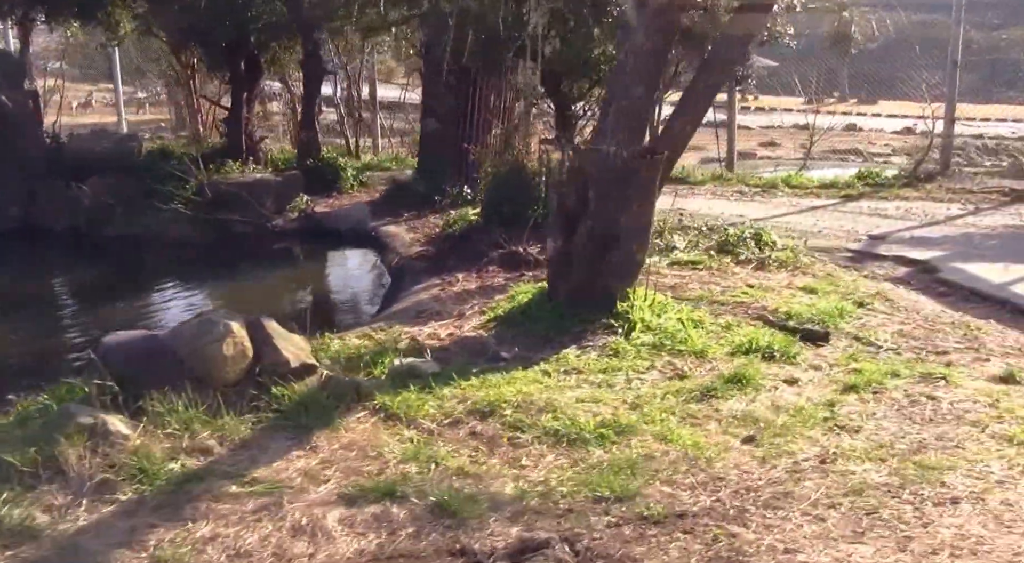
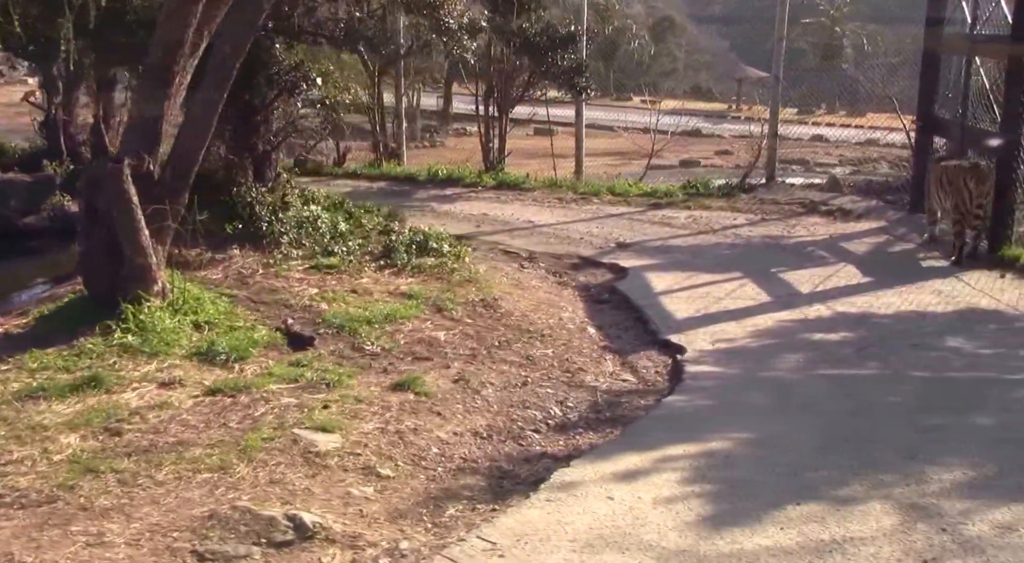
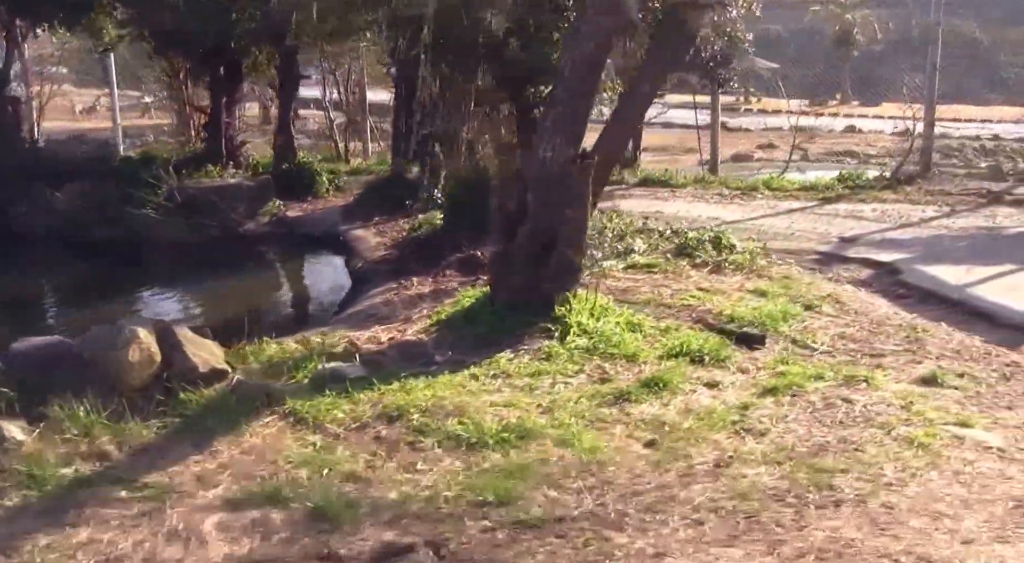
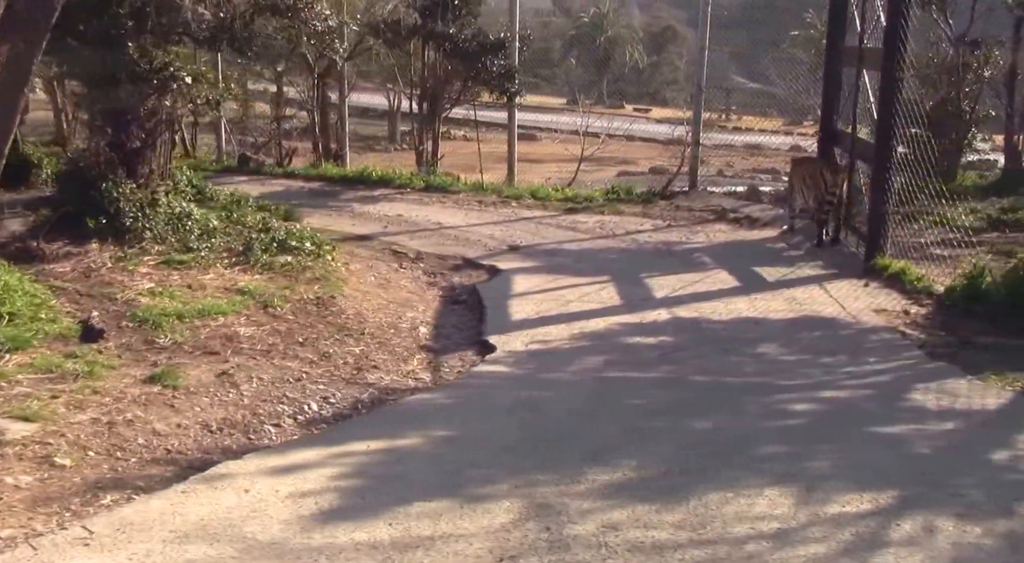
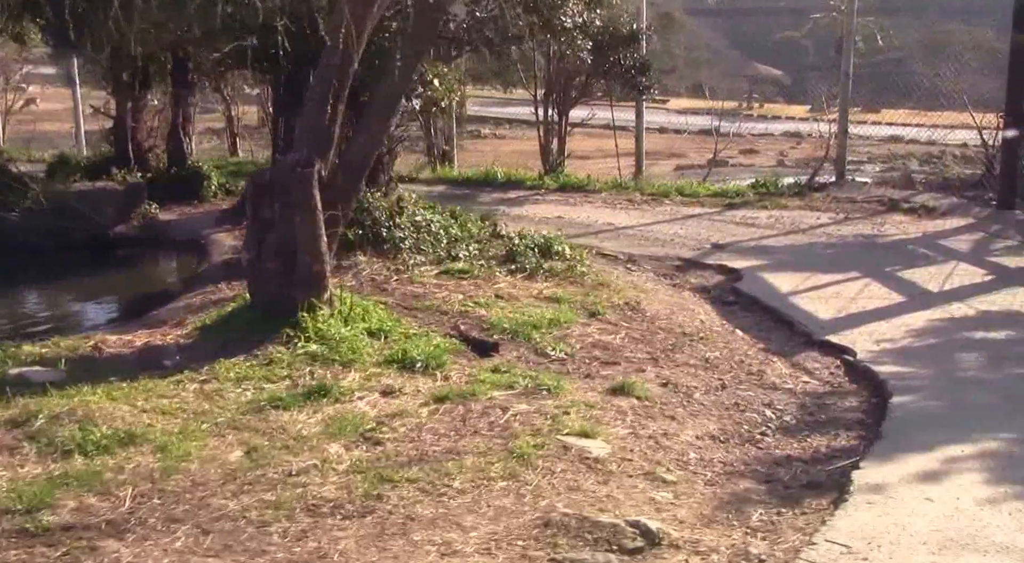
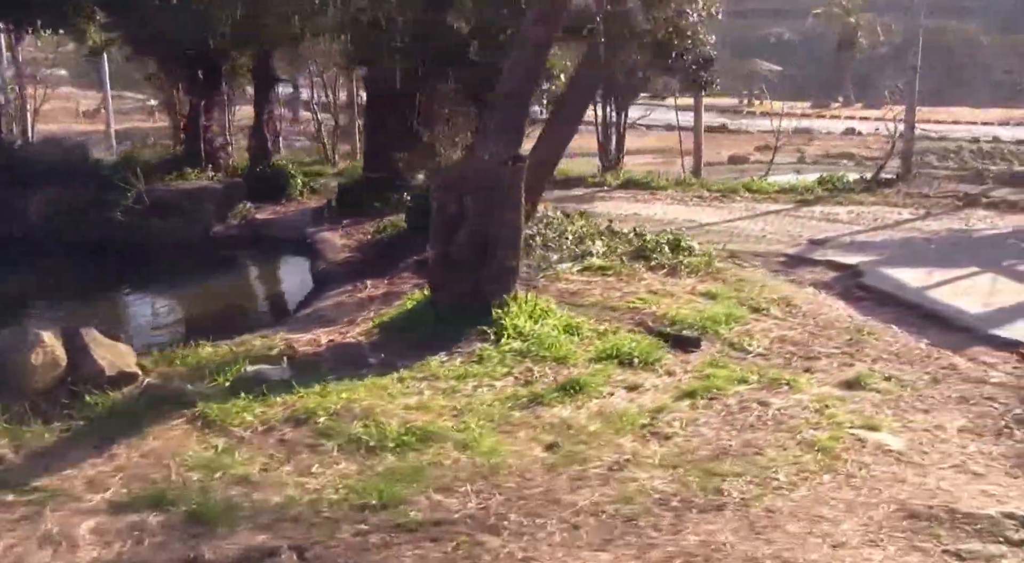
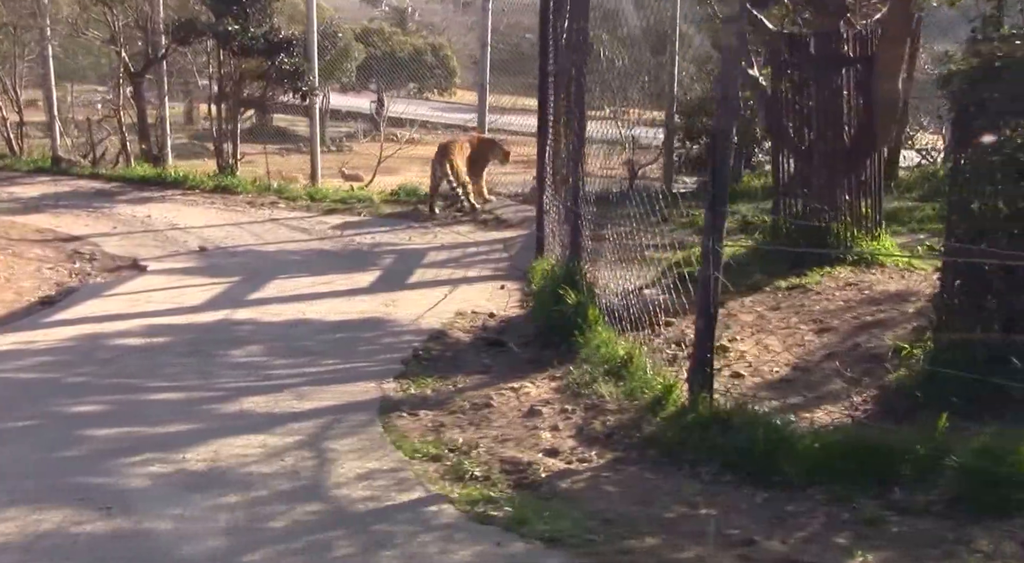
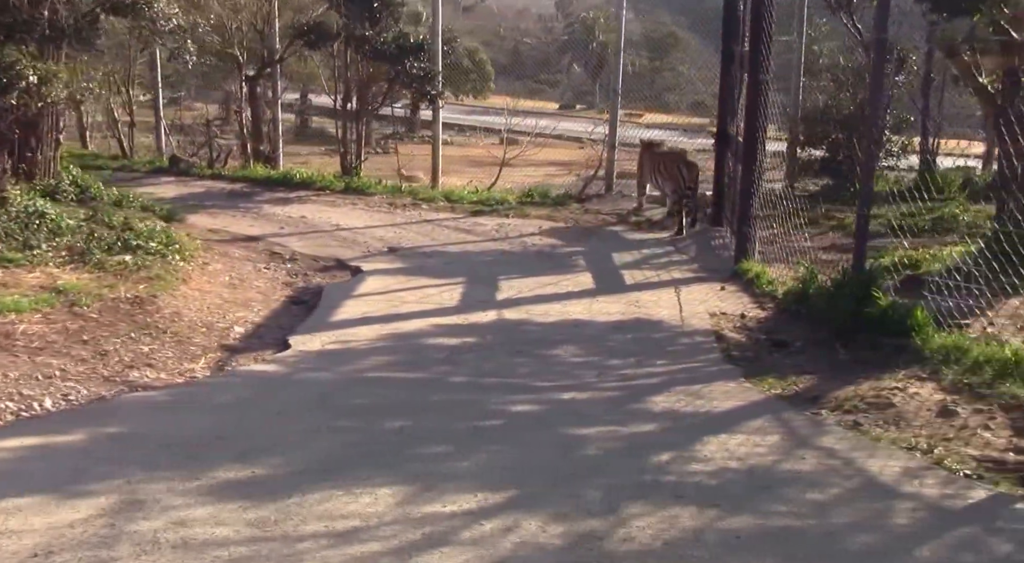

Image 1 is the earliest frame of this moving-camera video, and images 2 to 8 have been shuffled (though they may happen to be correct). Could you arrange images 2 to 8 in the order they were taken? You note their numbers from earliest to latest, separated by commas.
3, 6, 5, 2, 4, 8, 7
